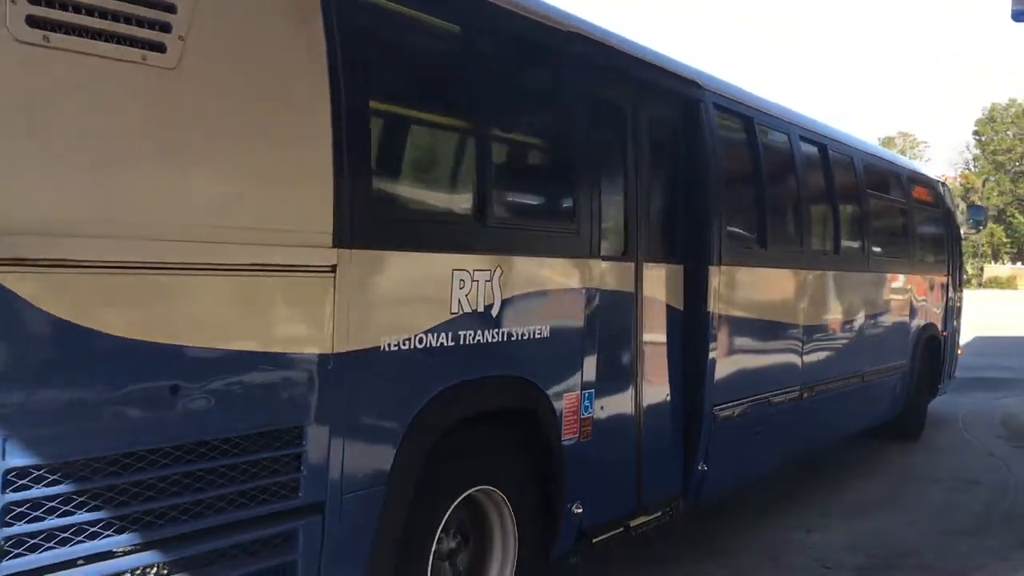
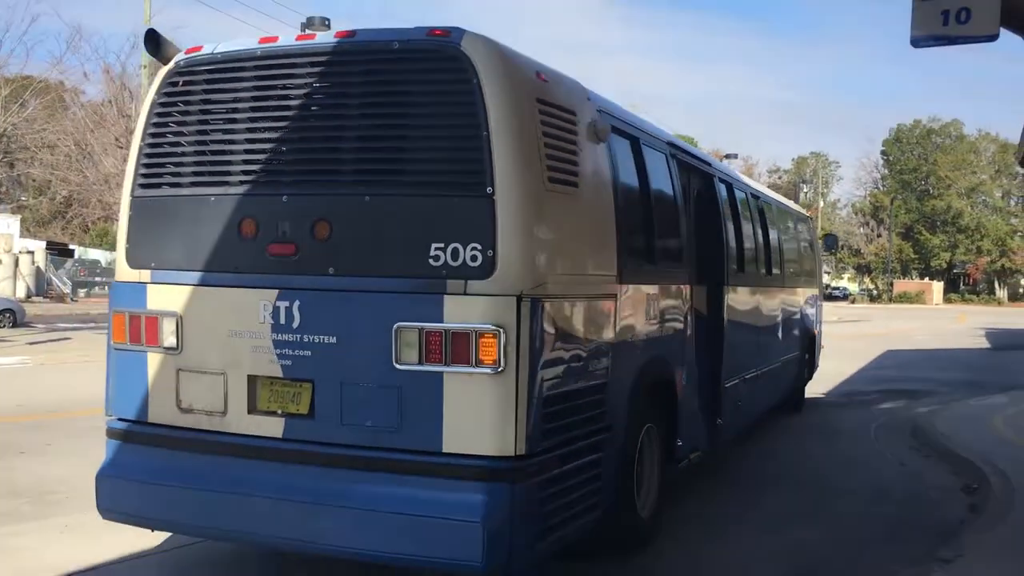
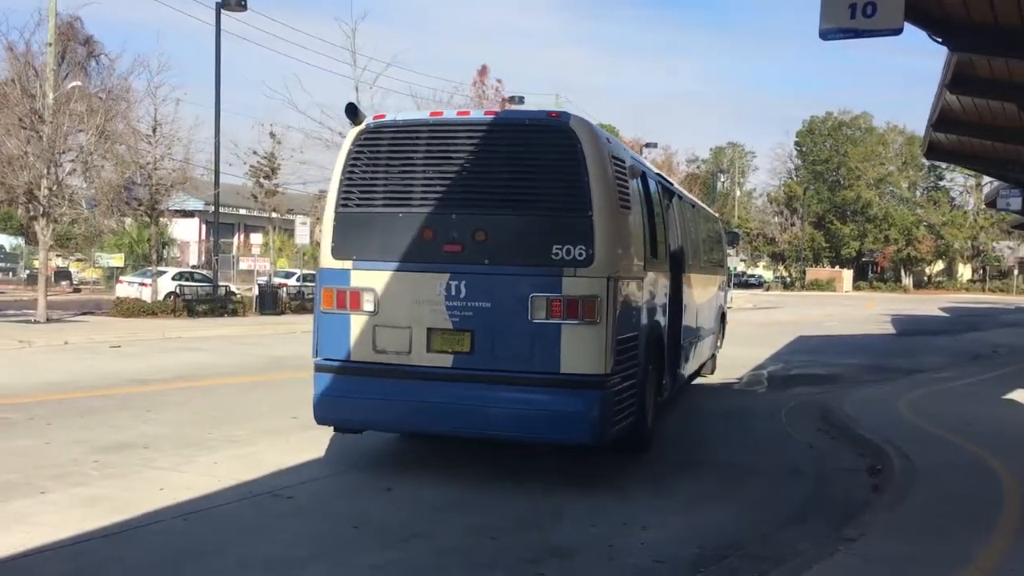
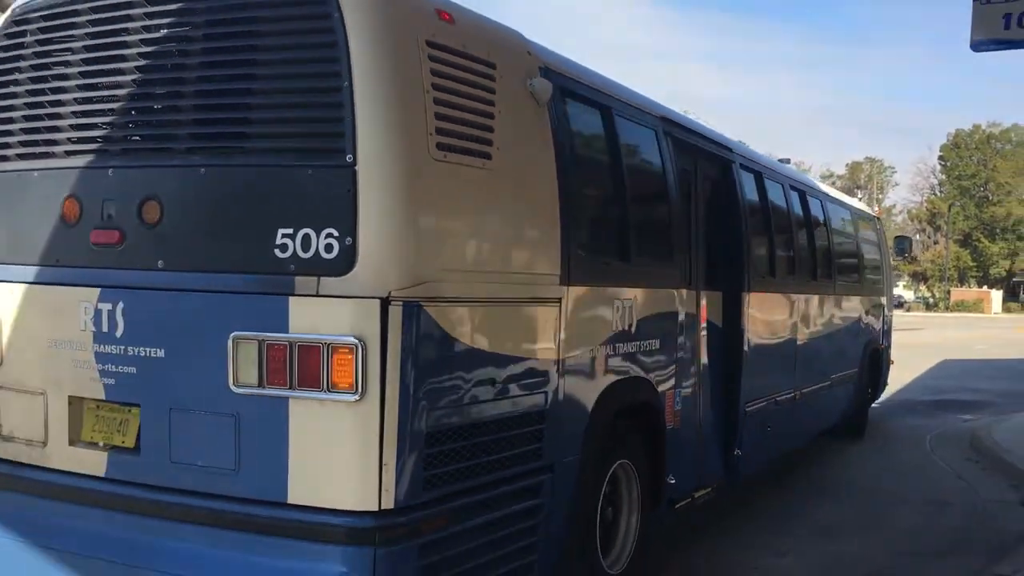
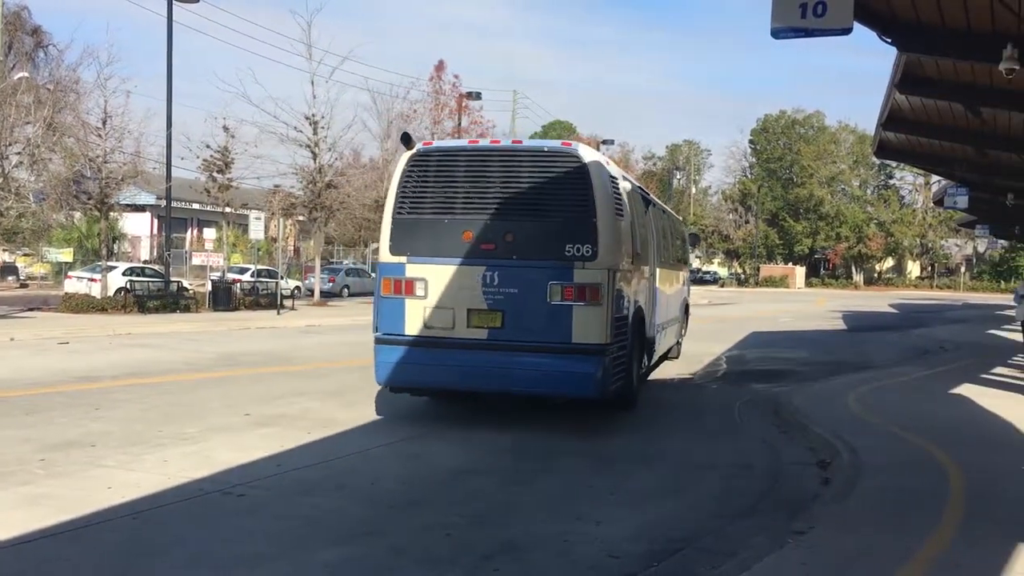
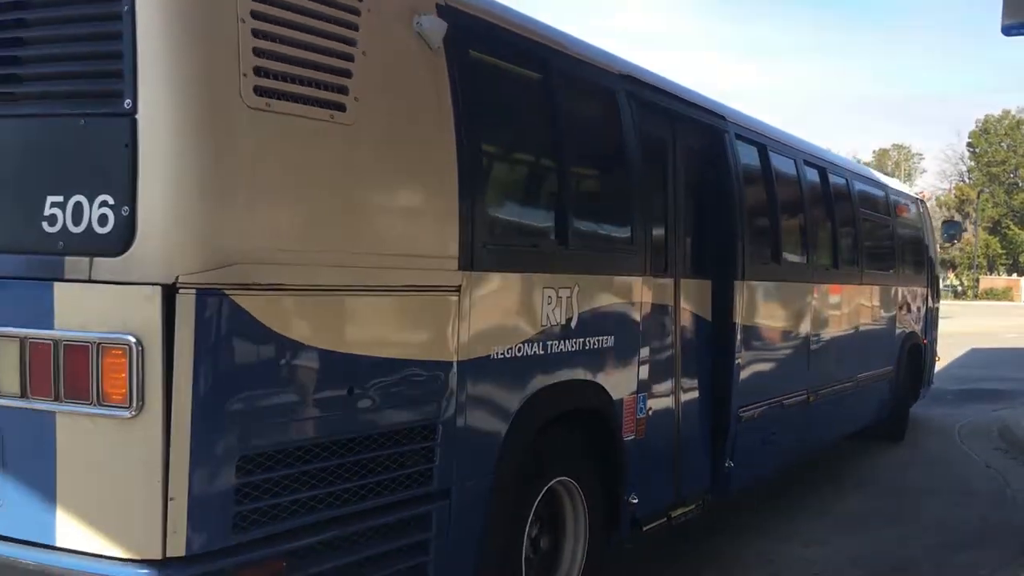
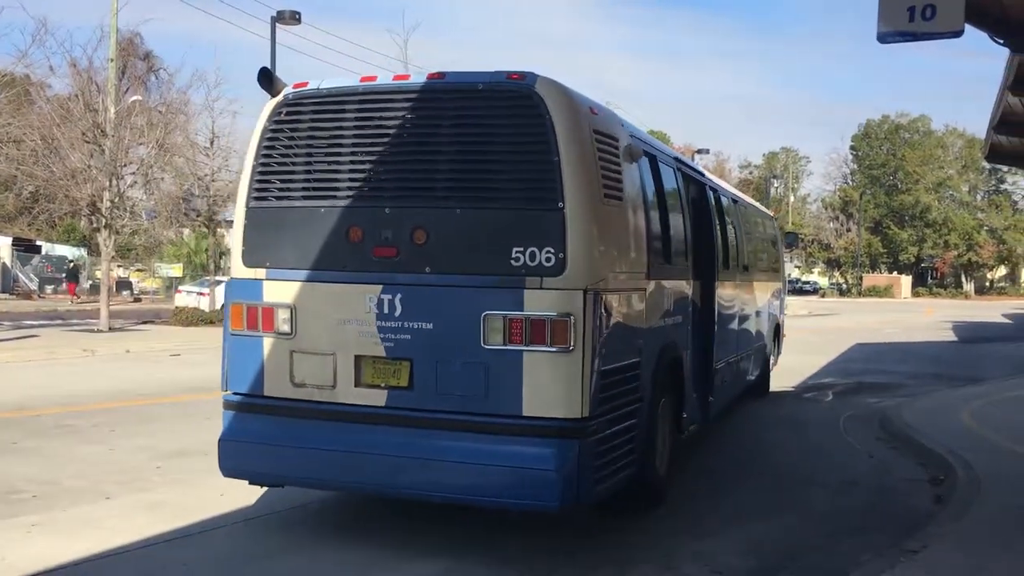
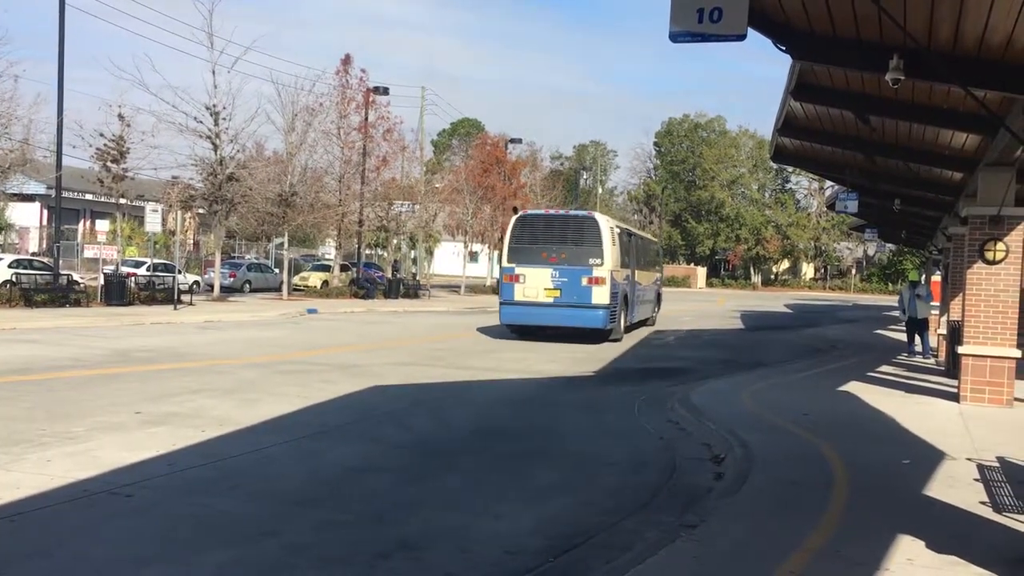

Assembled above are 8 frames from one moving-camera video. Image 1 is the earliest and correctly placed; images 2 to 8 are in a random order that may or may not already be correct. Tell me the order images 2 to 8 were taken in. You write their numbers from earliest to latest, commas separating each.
6, 4, 2, 7, 3, 5, 8
